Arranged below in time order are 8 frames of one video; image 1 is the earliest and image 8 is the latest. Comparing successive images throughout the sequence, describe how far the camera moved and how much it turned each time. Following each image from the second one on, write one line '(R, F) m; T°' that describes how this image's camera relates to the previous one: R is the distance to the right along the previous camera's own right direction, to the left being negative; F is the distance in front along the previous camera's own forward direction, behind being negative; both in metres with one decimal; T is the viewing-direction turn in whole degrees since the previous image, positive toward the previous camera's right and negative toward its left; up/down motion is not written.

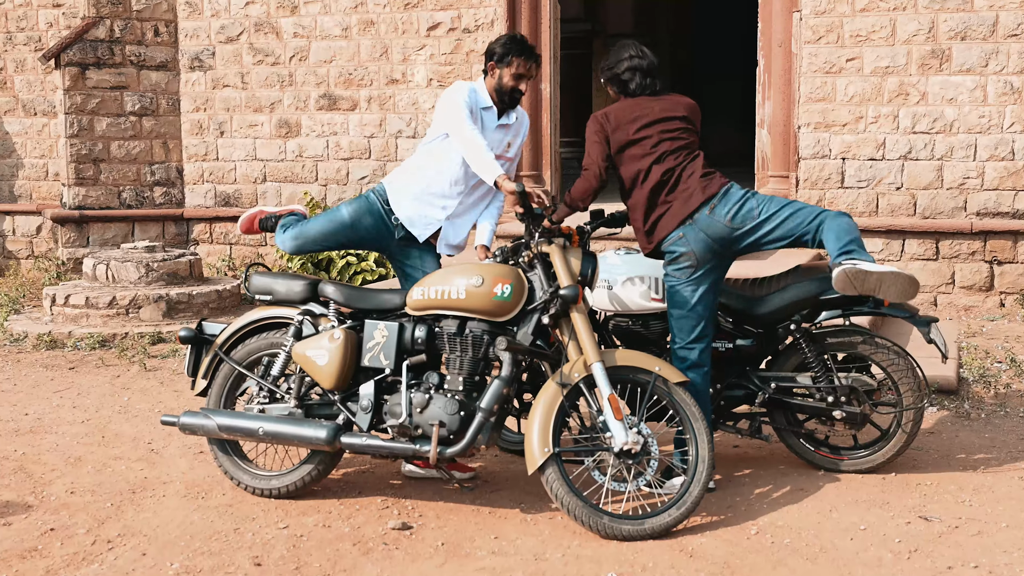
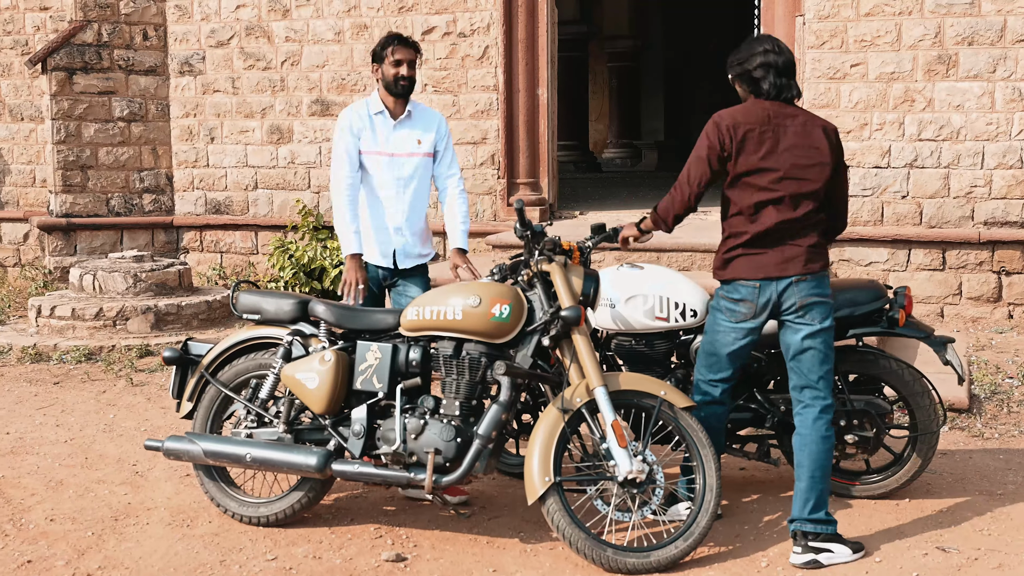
(0.0, +0.2) m; 0°
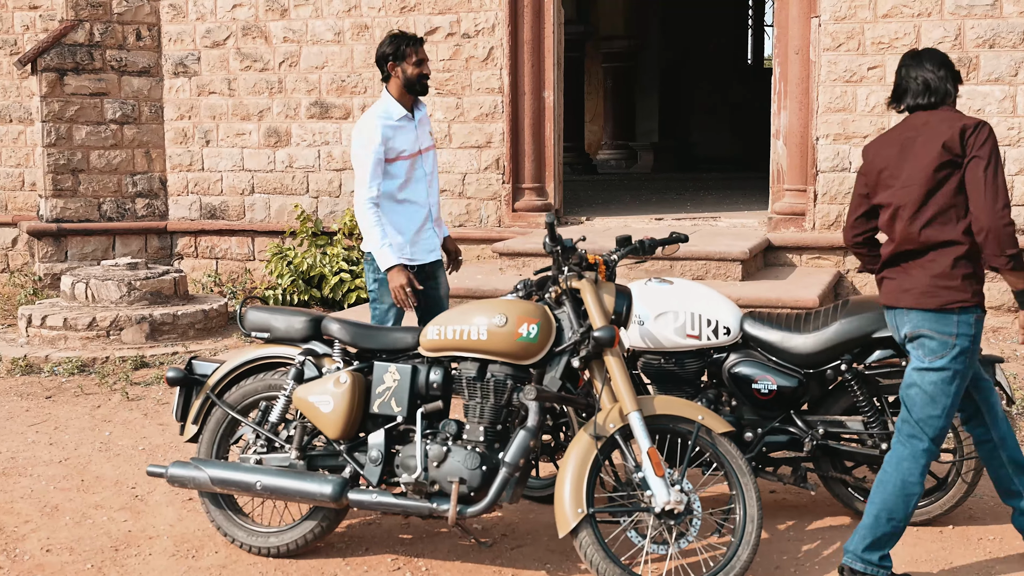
(-0.1, +0.2) m; +1°
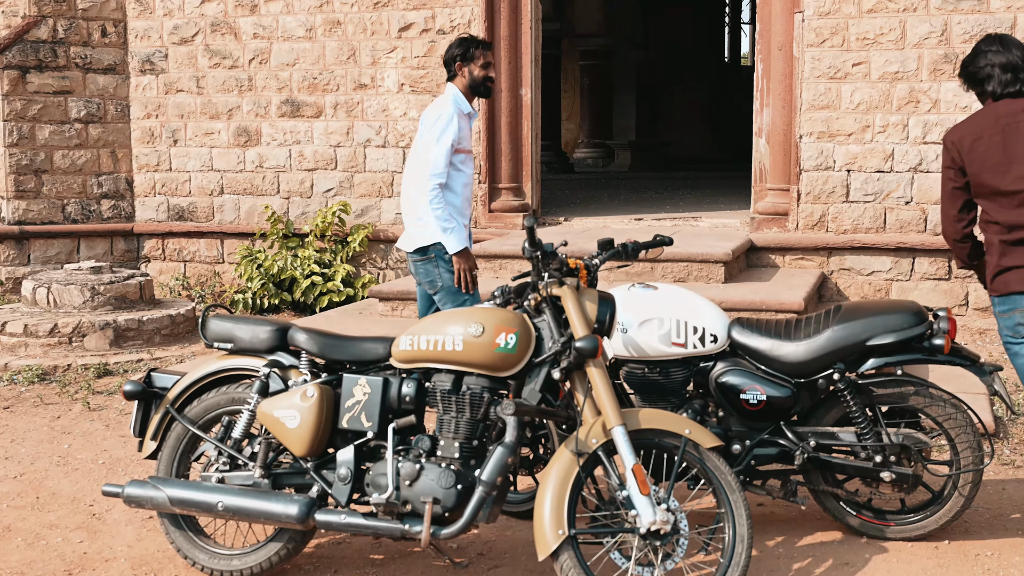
(0.0, +0.2) m; +1°
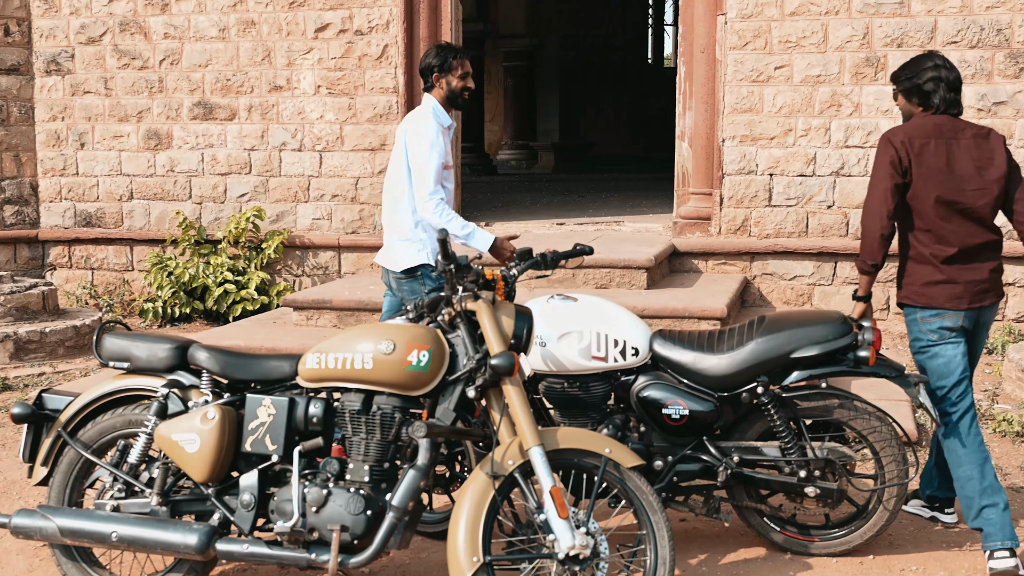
(0.0, +0.2) m; +3°
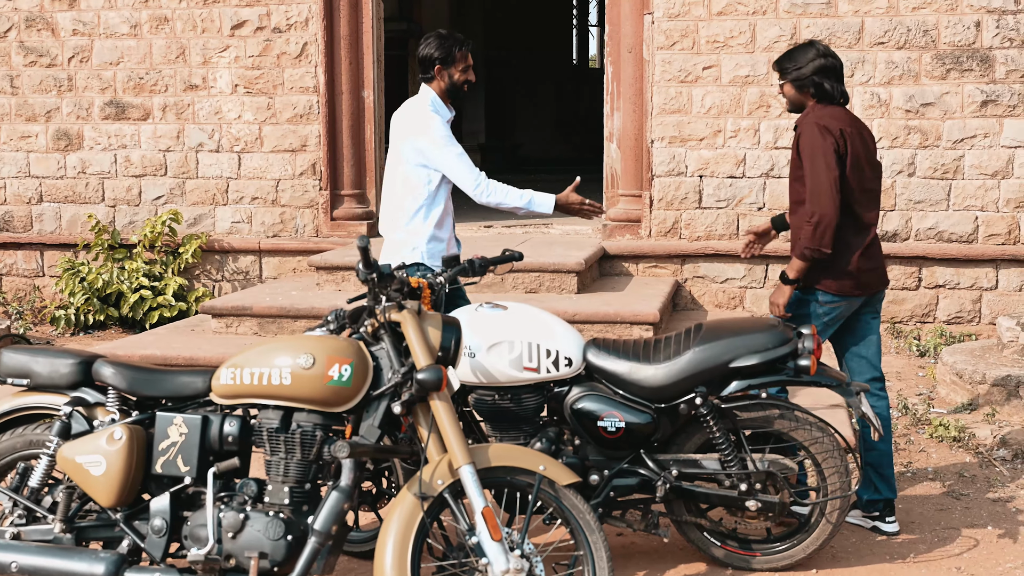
(0.0, +0.2) m; +3°
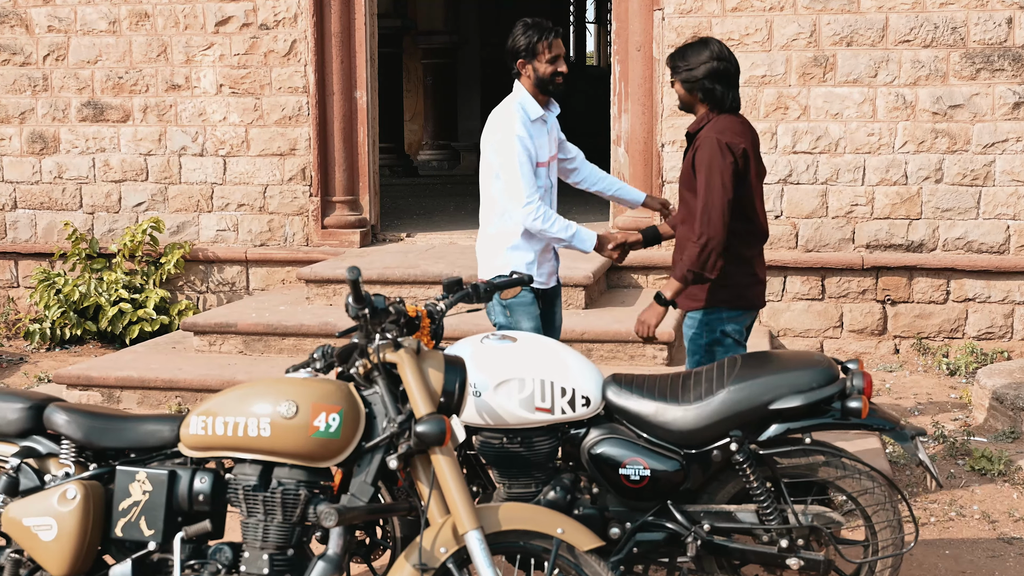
(0.0, +0.4) m; 0°
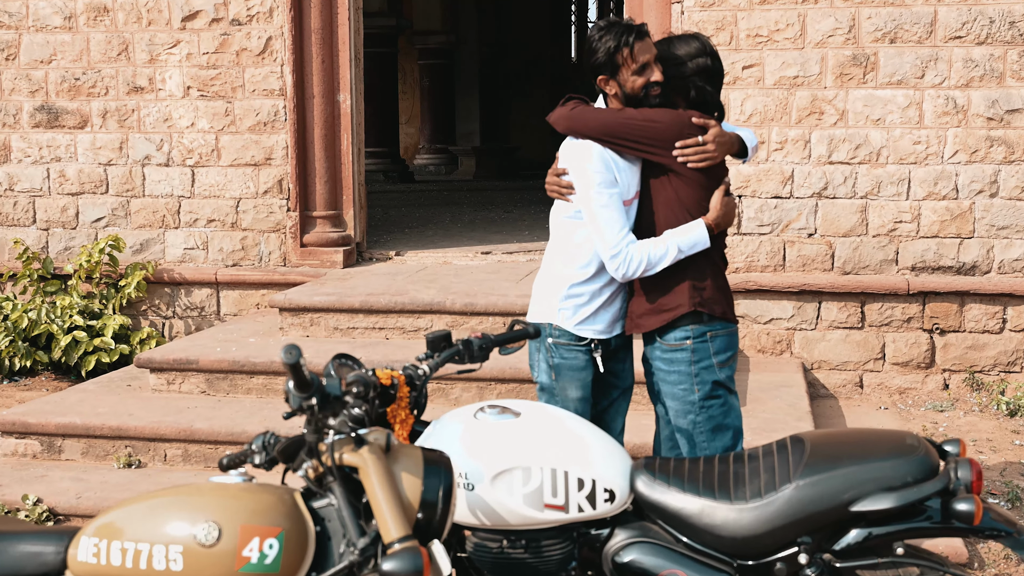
(0.0, +0.7) m; 0°
